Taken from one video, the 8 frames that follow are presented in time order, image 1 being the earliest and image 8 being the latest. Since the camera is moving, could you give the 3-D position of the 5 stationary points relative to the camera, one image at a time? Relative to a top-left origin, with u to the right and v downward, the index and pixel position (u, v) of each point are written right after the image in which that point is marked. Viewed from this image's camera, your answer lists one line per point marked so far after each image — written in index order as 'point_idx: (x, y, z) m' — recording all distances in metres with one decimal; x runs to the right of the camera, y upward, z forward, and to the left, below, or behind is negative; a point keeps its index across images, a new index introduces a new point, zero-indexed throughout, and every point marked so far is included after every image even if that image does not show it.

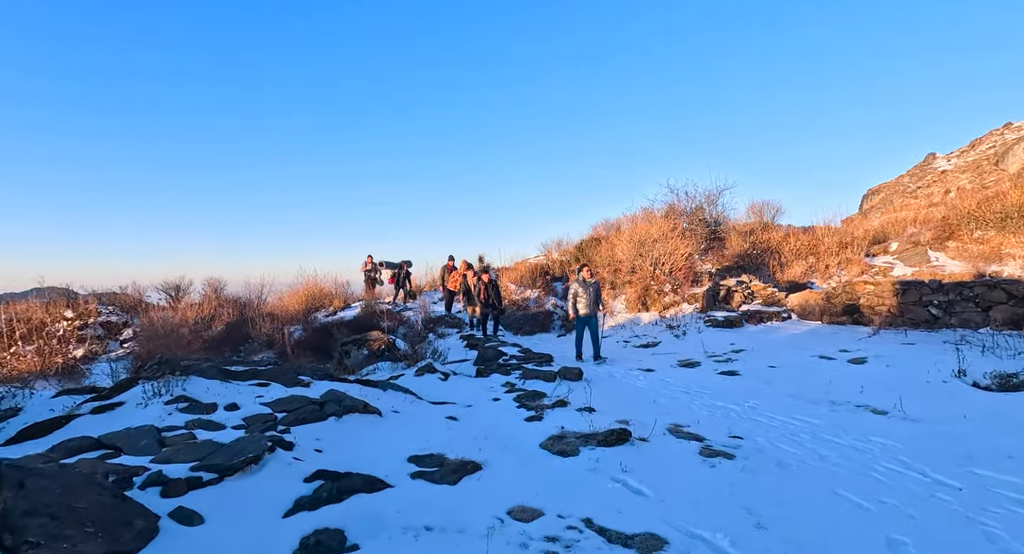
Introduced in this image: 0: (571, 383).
0: (+0.9, -1.6, +8.0) m
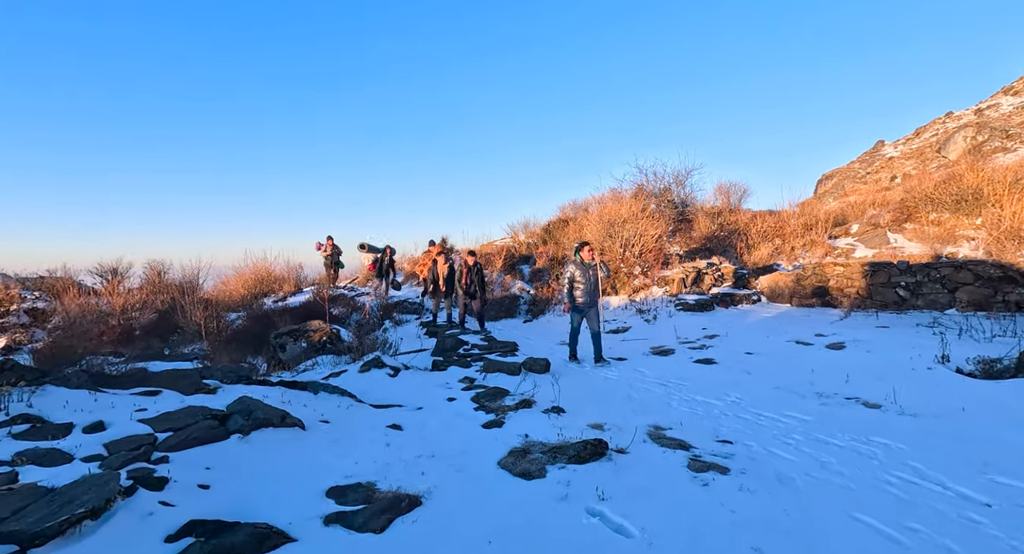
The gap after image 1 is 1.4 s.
0: (+0.3, -1.4, +7.2) m
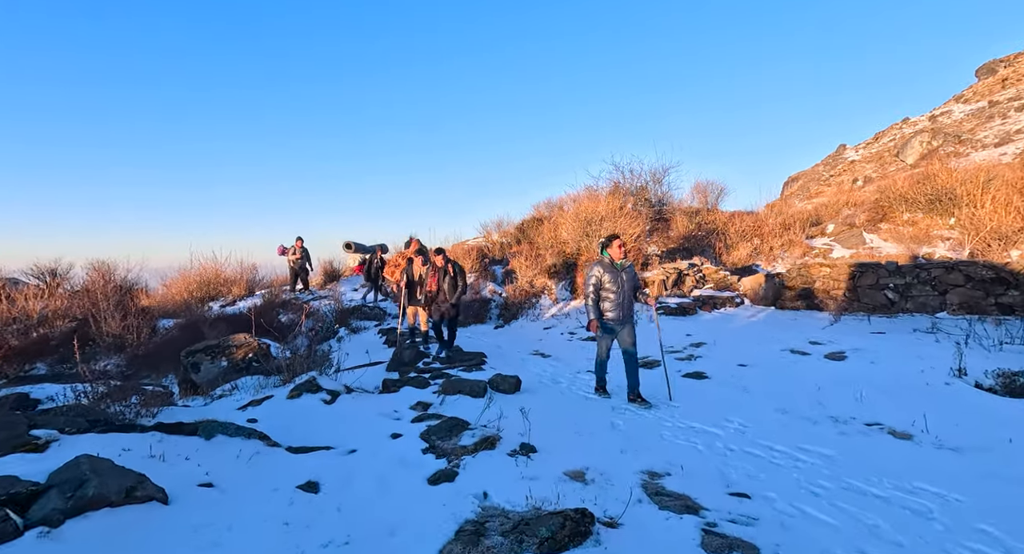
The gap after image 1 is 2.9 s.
0: (-0.1, -1.4, +6.0) m
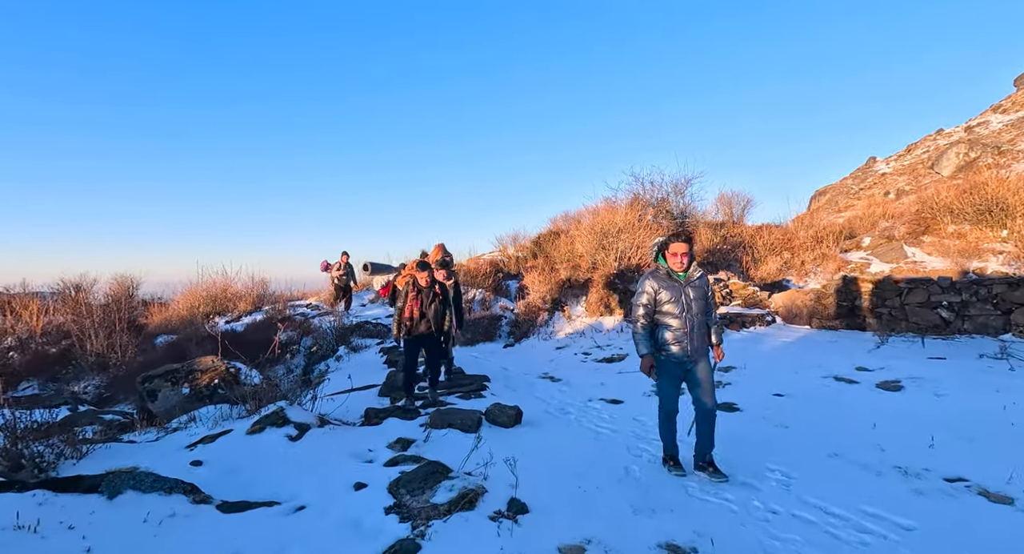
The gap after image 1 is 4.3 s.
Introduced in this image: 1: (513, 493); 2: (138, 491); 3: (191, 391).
0: (-0.1, -1.6, +5.1) m
1: (0.0, -1.6, +3.9) m
2: (-2.4, -1.4, +3.5) m
3: (-3.6, -1.3, +6.0) m
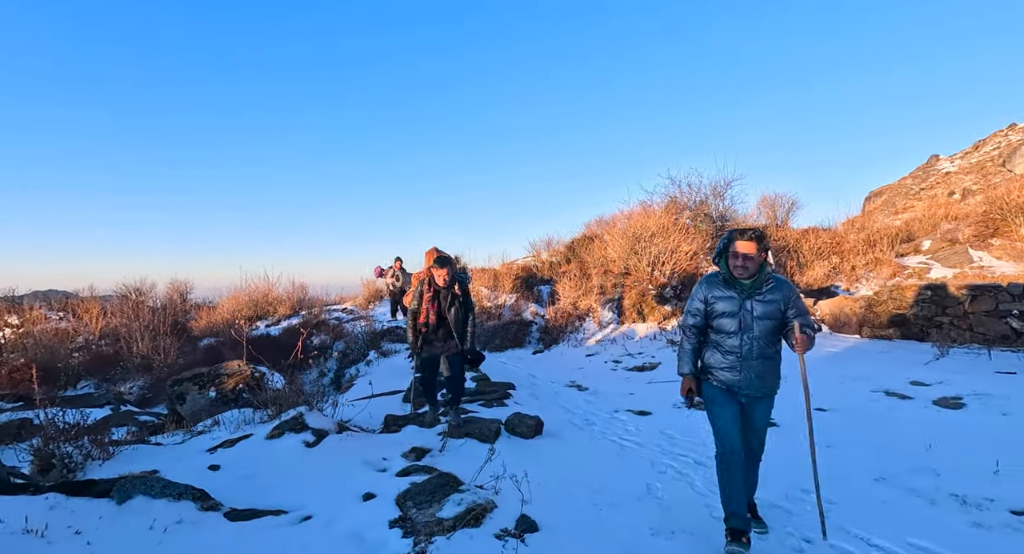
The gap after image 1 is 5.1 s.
0: (0.0, -1.6, +5.0) m
1: (+0.1, -1.6, +3.8) m
2: (-2.4, -1.4, +3.5) m
3: (-3.4, -1.4, +6.2) m
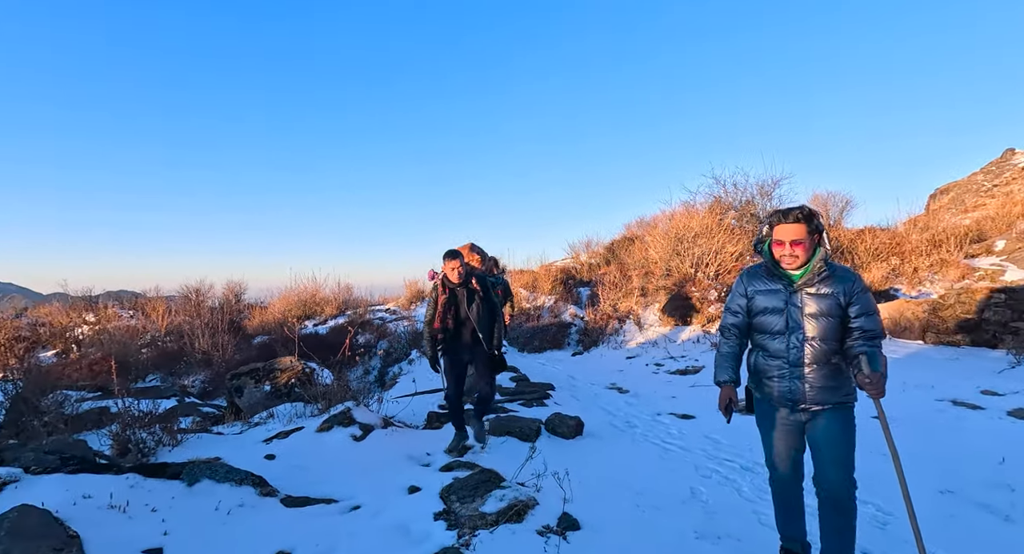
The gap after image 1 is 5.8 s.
0: (+0.4, -1.6, +5.0) m
1: (+0.4, -1.7, +3.8) m
2: (-2.1, -1.4, +3.8) m
3: (-2.9, -1.4, +6.5) m
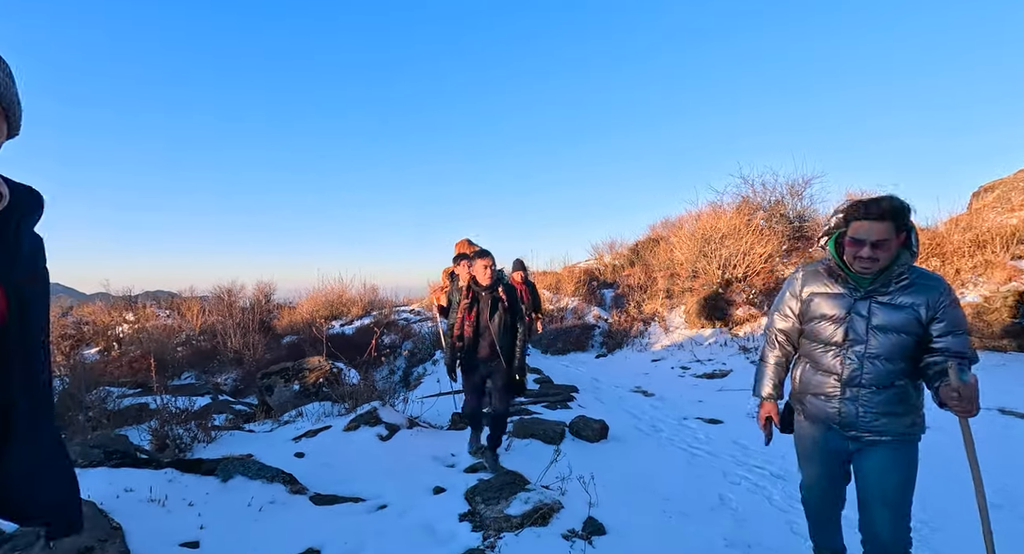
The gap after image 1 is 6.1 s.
0: (+0.6, -1.7, +5.0) m
1: (+0.6, -1.7, +3.8) m
2: (-1.9, -1.5, +3.9) m
3: (-2.6, -1.4, +6.6) m
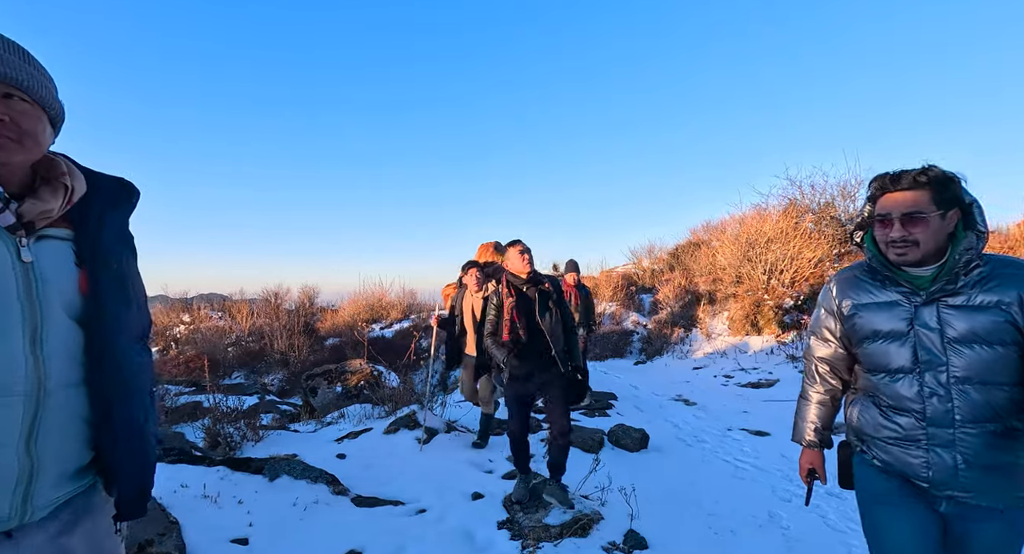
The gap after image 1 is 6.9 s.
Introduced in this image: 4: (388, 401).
0: (+1.0, -1.7, +4.9) m
1: (+0.8, -1.7, +3.8) m
2: (-1.7, -1.5, +4.0) m
3: (-2.1, -1.4, +6.8) m
4: (-1.4, -1.4, +6.2) m
